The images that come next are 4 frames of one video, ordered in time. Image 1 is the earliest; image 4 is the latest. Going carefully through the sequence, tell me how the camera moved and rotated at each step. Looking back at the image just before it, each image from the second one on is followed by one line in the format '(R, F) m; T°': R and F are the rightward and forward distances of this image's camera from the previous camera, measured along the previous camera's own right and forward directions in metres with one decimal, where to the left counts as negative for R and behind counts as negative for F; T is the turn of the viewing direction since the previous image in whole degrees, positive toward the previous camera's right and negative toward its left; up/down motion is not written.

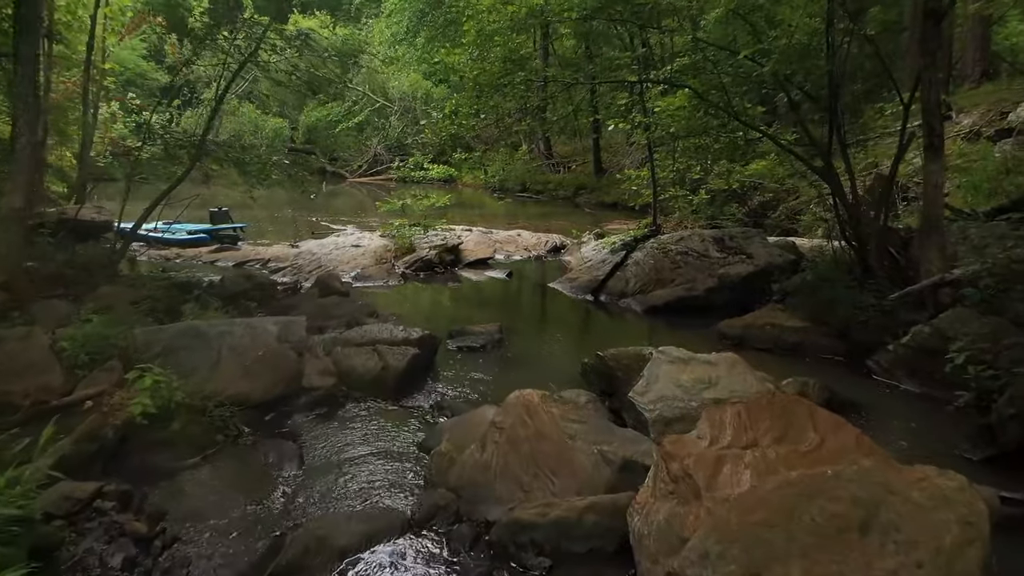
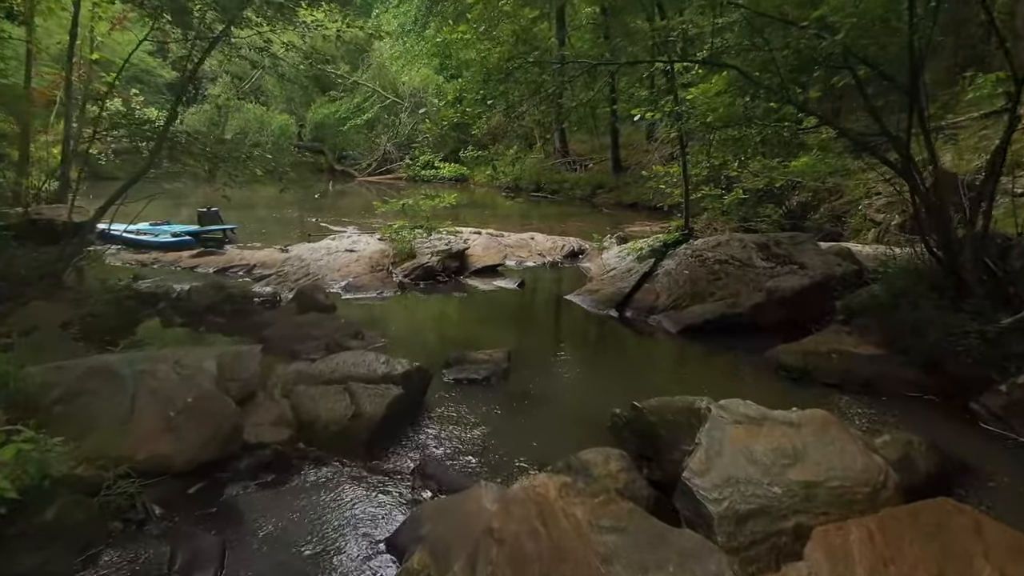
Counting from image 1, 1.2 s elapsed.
(0.0, +1.5) m; -1°
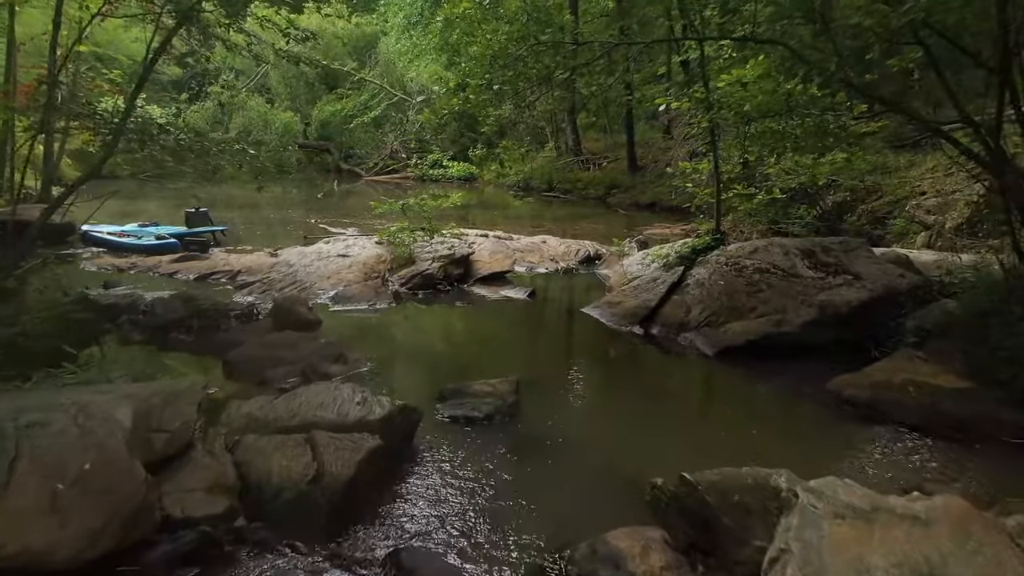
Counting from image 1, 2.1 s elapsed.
(0.0, +1.2) m; -1°
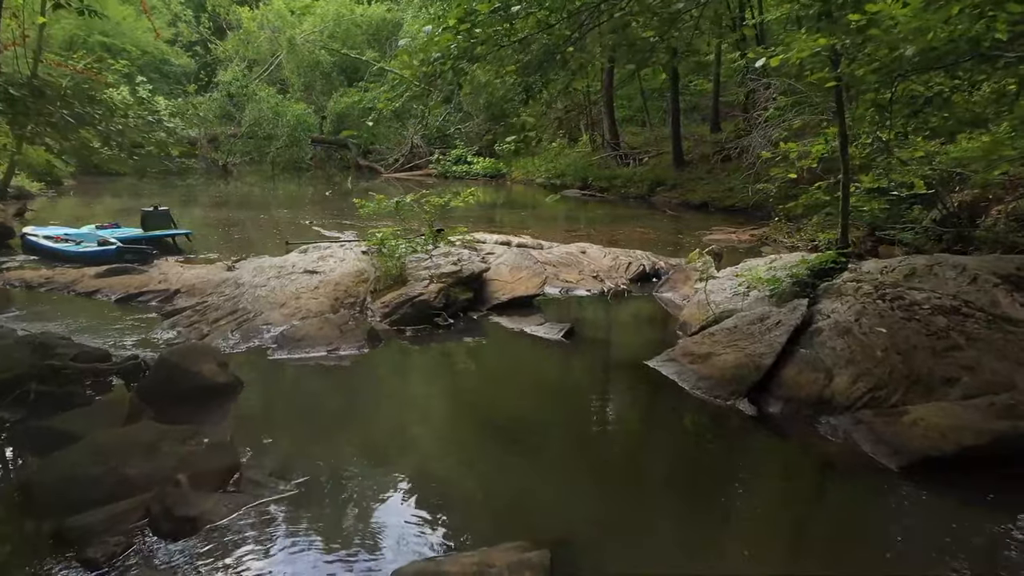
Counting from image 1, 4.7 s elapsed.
(0.0, +3.2) m; -2°
